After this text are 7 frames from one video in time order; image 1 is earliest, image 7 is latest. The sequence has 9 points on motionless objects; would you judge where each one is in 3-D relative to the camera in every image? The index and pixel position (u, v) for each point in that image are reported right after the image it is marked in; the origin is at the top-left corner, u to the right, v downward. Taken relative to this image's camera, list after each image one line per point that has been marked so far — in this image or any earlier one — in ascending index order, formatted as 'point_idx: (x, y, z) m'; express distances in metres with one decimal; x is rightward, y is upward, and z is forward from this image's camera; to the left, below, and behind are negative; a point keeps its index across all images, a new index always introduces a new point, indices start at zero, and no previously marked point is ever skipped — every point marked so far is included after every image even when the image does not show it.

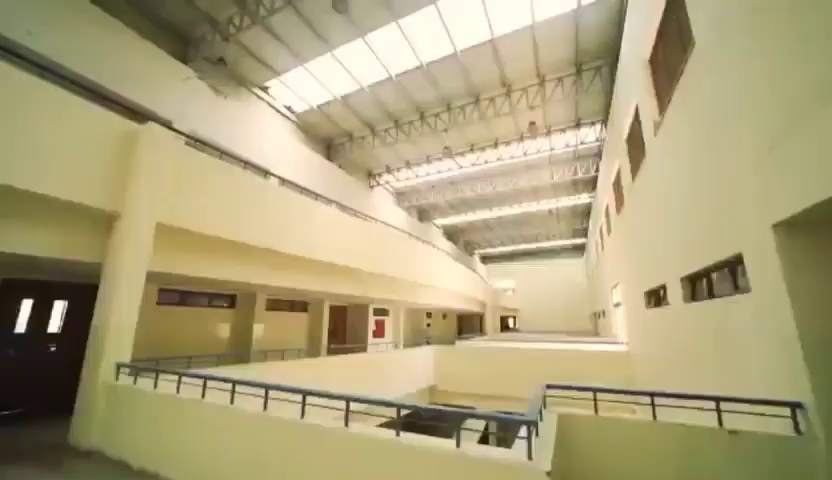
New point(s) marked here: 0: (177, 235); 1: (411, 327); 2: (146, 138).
0: (-3.4, +0.1, +5.2) m
1: (-0.1, -2.9, +12.2) m
2: (-3.4, +1.3, +4.7) m
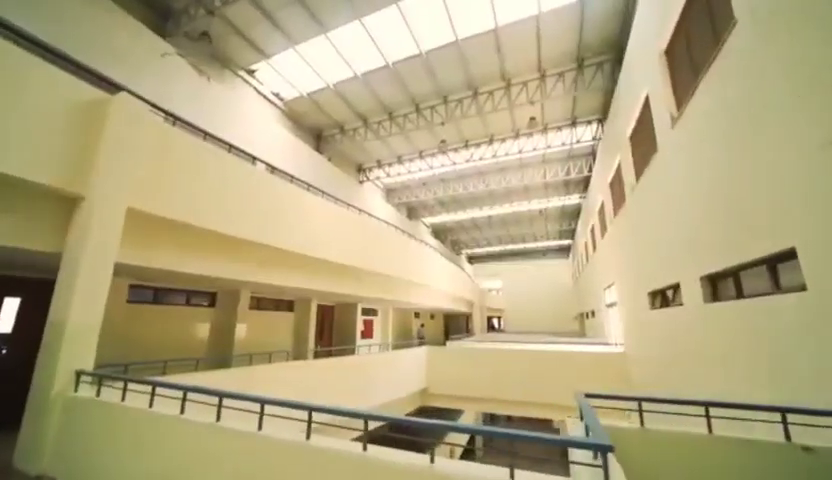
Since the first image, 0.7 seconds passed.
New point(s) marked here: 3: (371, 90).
0: (-3.3, +0.2, +4.7) m
1: (-0.5, -2.8, +11.9) m
2: (-3.3, +1.4, +4.1) m
3: (-1.0, +3.3, +8.1) m
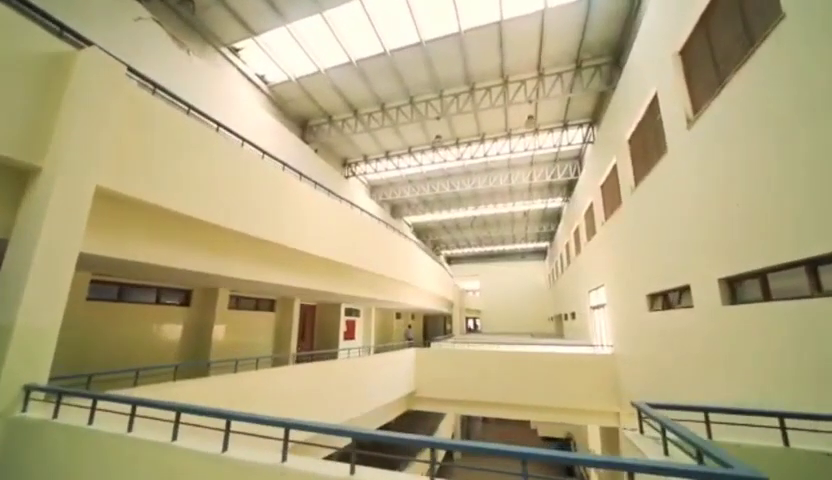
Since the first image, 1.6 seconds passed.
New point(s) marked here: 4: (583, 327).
0: (-3.2, +0.4, +4.0) m
1: (-1.1, -2.7, +11.5) m
2: (-3.0, +1.5, +3.5) m
3: (-1.1, +3.4, +7.7) m
4: (+4.5, -2.4, +10.0) m
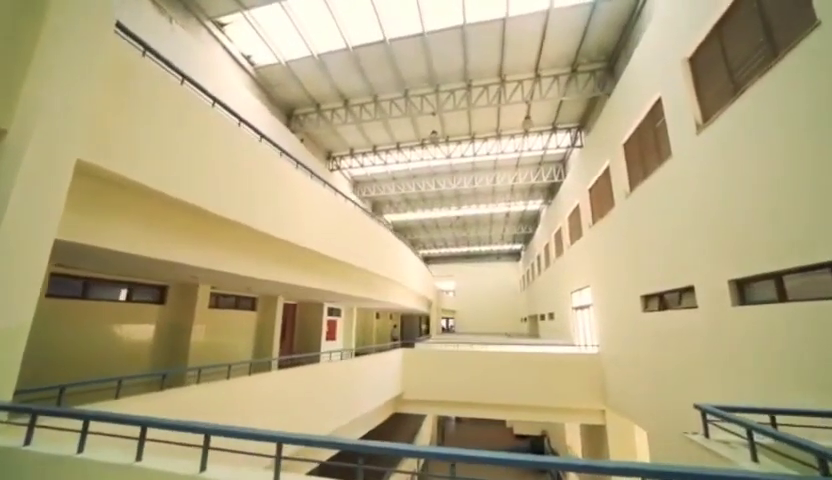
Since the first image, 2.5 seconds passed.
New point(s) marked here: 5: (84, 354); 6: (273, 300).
0: (-2.9, +0.5, +3.5) m
1: (-1.7, -2.6, +11.1) m
2: (-2.7, +1.7, +3.0) m
3: (-1.2, +3.4, +7.4) m
4: (+4.1, -2.4, +10.3) m
5: (-4.0, -1.4, +4.6) m
6: (-2.9, -1.2, +7.6) m
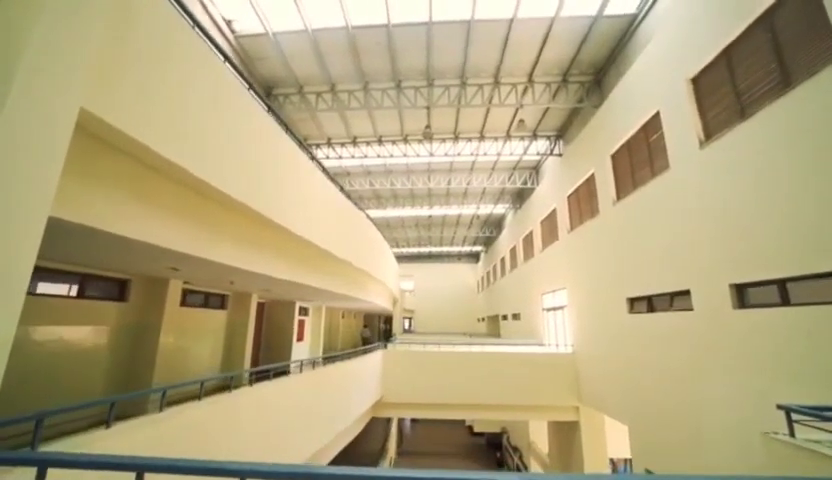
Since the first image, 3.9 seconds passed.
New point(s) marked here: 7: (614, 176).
0: (-2.3, +0.6, +2.8) m
1: (-2.6, -2.5, +10.4) m
2: (-2.0, +1.8, +2.3) m
3: (-1.2, +3.5, +6.9) m
4: (+3.2, -2.5, +10.6) m
5: (-3.7, -1.2, +3.6) m
6: (-3.1, -1.1, +6.8) m
7: (+3.7, +1.2, +6.9) m
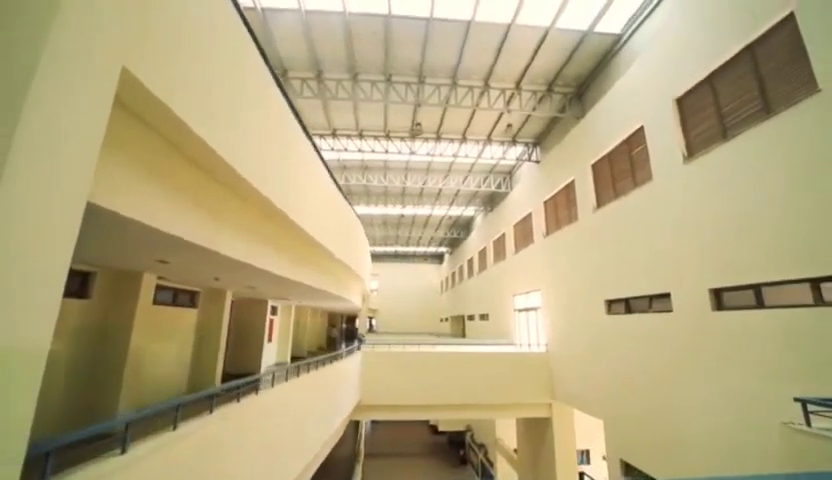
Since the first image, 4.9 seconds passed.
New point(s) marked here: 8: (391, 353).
0: (-1.9, +0.7, +2.3) m
1: (-3.3, -2.4, +9.9) m
2: (-1.5, +1.9, +2.0) m
3: (-1.2, +3.6, +6.6) m
4: (+2.4, -2.6, +10.9) m
5: (-3.4, -1.0, +3.0) m
6: (-3.3, -0.9, +6.2) m
7: (+3.5, +1.1, +7.3) m
8: (-0.5, -2.6, +8.4) m
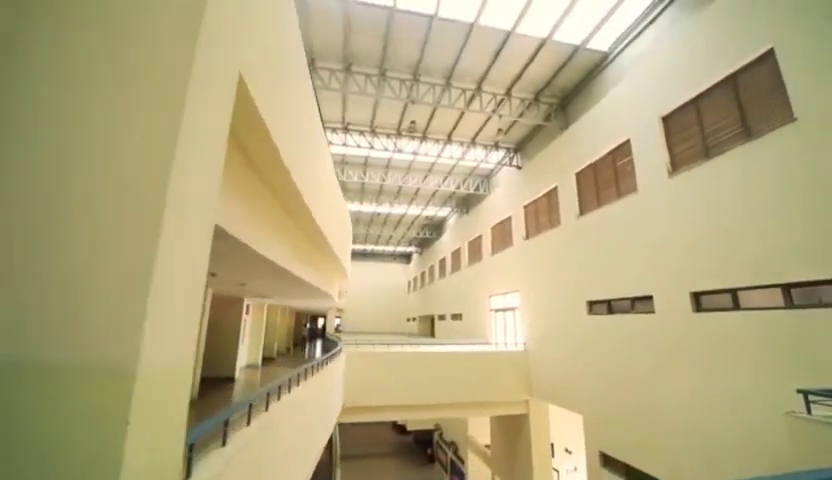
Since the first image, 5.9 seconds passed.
0: (-1.3, +0.8, +2.0) m
1: (-3.9, -2.3, +9.3) m
2: (-0.8, +1.9, +1.7) m
3: (-1.2, +3.7, +6.4) m
4: (+1.6, -2.6, +11.1) m
5: (-3.0, -0.9, +2.5) m
6: (-3.3, -0.8, +5.7) m
7: (+3.3, +1.0, +7.7) m
8: (-0.9, -2.5, +8.2) m
